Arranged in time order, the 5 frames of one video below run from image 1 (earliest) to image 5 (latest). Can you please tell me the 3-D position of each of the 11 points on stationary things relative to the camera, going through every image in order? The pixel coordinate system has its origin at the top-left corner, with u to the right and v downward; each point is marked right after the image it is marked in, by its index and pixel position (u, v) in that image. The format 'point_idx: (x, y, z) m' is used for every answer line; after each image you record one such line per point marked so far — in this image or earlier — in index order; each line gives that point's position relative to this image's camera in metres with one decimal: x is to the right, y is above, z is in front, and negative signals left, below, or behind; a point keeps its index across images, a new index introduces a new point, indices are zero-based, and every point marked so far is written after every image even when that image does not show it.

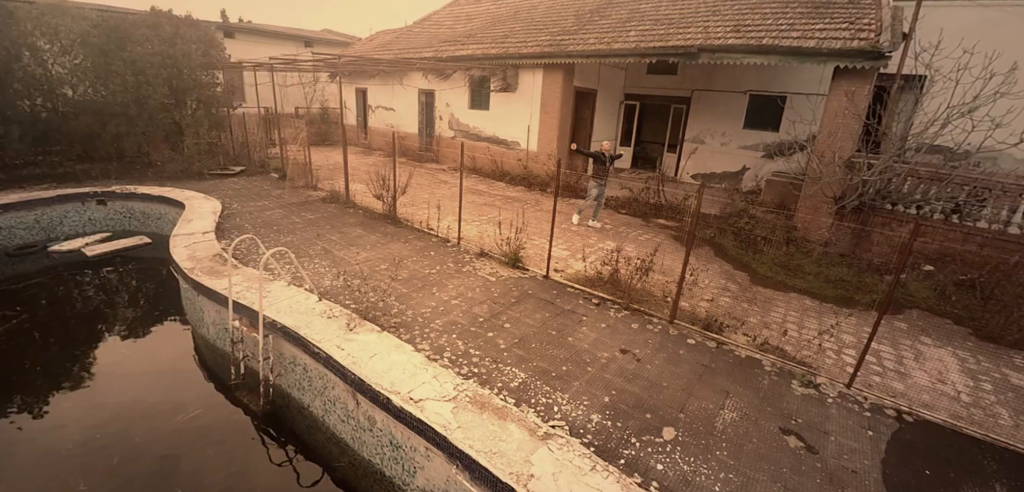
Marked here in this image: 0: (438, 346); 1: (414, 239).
0: (-0.6, -0.9, +3.8) m
1: (-1.4, +0.1, +6.4) m
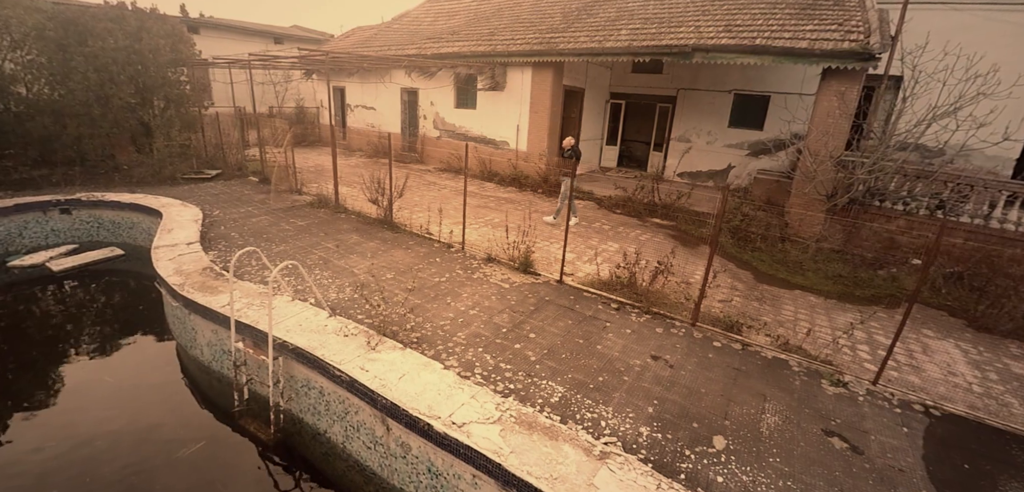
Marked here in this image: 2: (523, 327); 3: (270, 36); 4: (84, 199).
0: (-0.4, -0.9, +3.6) m
1: (-1.3, 0.0, +6.2) m
2: (+0.1, -0.8, +4.3) m
3: (-9.1, +7.9, +17.2) m
4: (-7.0, +0.8, +7.4) m
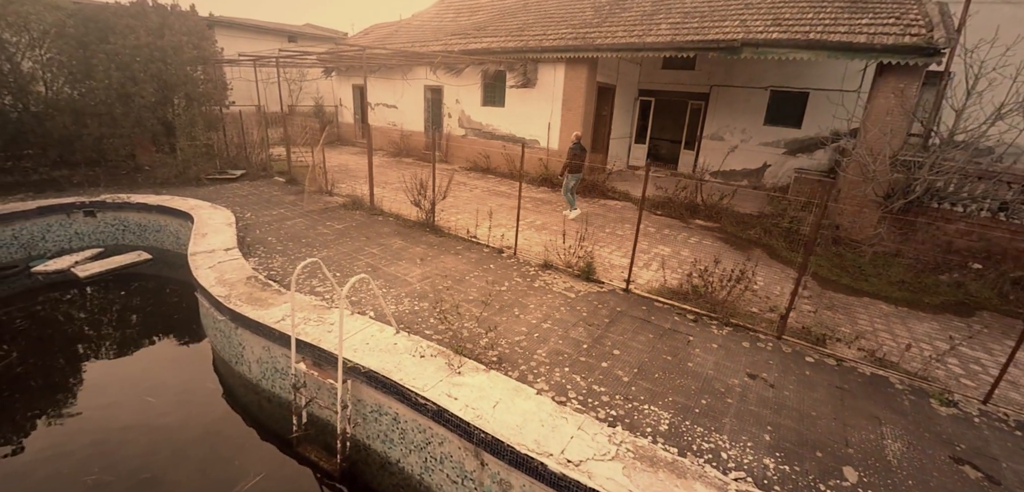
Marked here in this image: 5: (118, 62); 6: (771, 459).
0: (+0.3, -1.0, +3.3) m
1: (-0.6, 0.0, +5.9) m
2: (+0.8, -0.9, +4.0) m
3: (-8.5, +7.9, +16.8) m
4: (-6.3, +0.7, +7.0) m
5: (-6.8, +3.2, +7.8) m
6: (+1.7, -1.4, +2.9) m
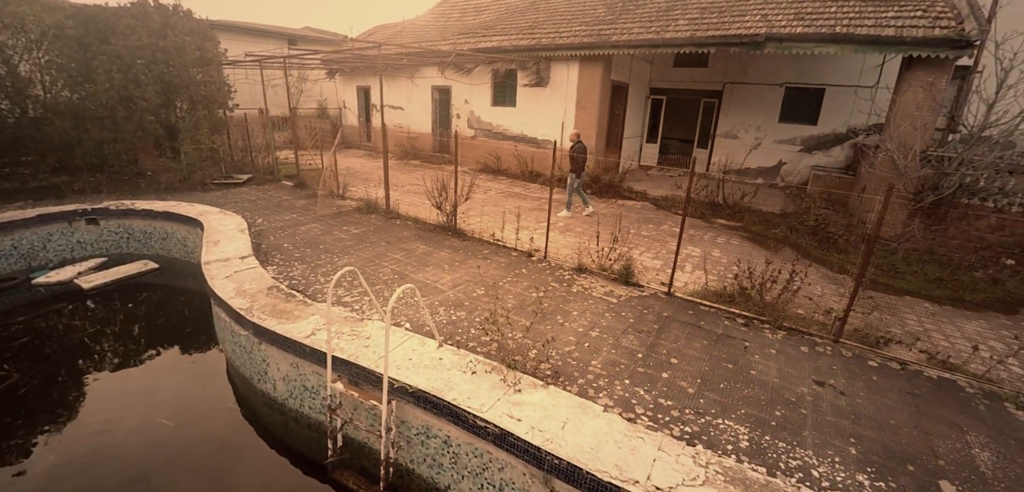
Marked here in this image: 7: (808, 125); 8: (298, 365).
0: (+0.8, -1.1, +3.1) m
1: (-0.3, -0.1, +5.6) m
2: (+1.2, -0.9, +3.7) m
3: (-8.4, +7.7, +16.5) m
4: (-5.9, +0.6, +6.7) m
5: (-6.5, +3.0, +7.5) m
6: (+2.1, -1.4, +2.7) m
7: (+6.4, +2.6, +9.8) m
8: (-1.8, -1.0, +3.8) m
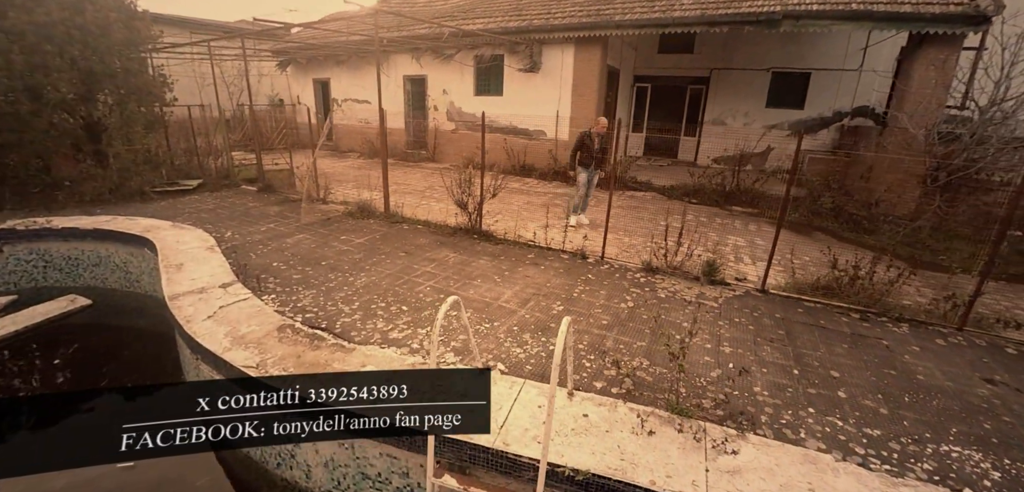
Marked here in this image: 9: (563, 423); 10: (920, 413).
0: (+1.7, -1.0, +2.4) m
1: (+0.3, -0.1, +4.8) m
2: (+2.0, -0.8, +3.1) m
3: (-9.7, +7.1, +14.4) m
4: (-5.5, +0.2, +5.1) m
5: (-6.3, +2.6, +5.8) m
6: (+3.1, -1.3, +2.2) m
7: (+6.1, +3.0, +9.7) m
8: (-0.9, -1.1, +2.7) m
9: (+0.2, -0.9, +2.4) m
10: (+2.4, -1.0, +2.7) m
